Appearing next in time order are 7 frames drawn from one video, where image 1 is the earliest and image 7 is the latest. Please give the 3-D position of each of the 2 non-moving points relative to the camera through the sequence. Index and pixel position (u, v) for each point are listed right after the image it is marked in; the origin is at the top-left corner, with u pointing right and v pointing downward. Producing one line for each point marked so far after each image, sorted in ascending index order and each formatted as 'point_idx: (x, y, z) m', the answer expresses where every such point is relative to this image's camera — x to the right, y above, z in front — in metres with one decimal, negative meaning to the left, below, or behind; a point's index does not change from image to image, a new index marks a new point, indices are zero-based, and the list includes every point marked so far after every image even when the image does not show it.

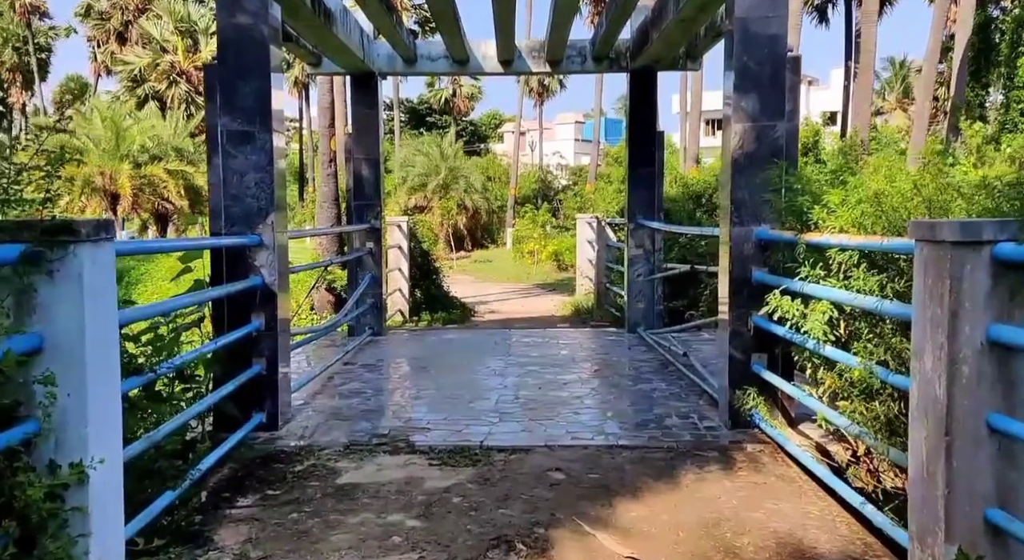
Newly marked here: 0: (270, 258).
0: (-1.0, +0.1, +3.6) m
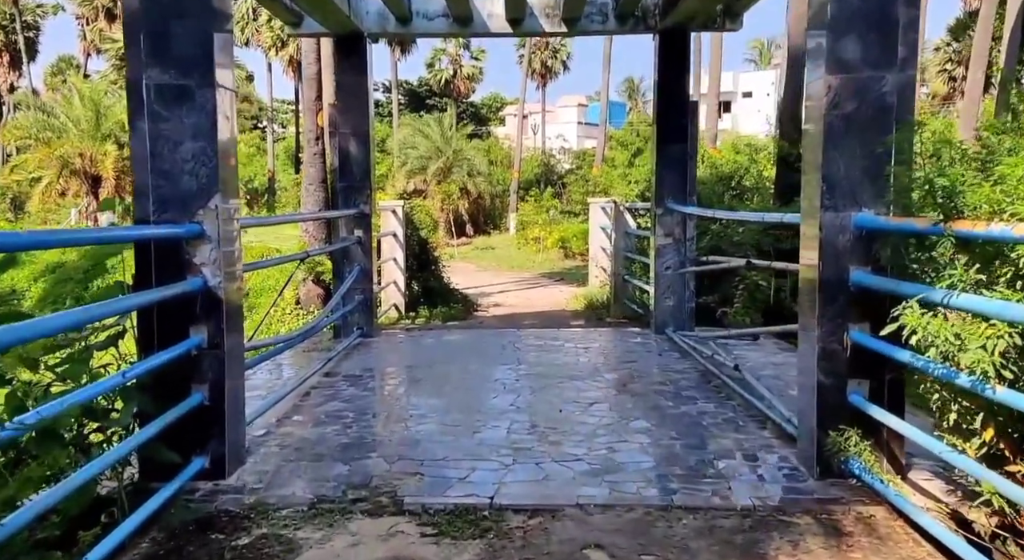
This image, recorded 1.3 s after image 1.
0: (-0.9, +0.1, +2.7) m
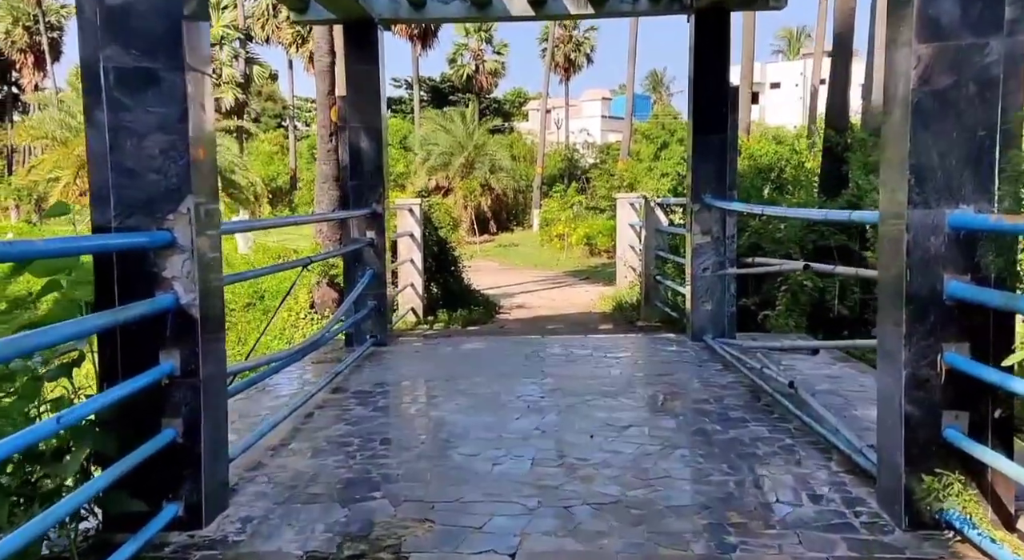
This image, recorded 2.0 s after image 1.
0: (-0.9, 0.0, +2.3) m
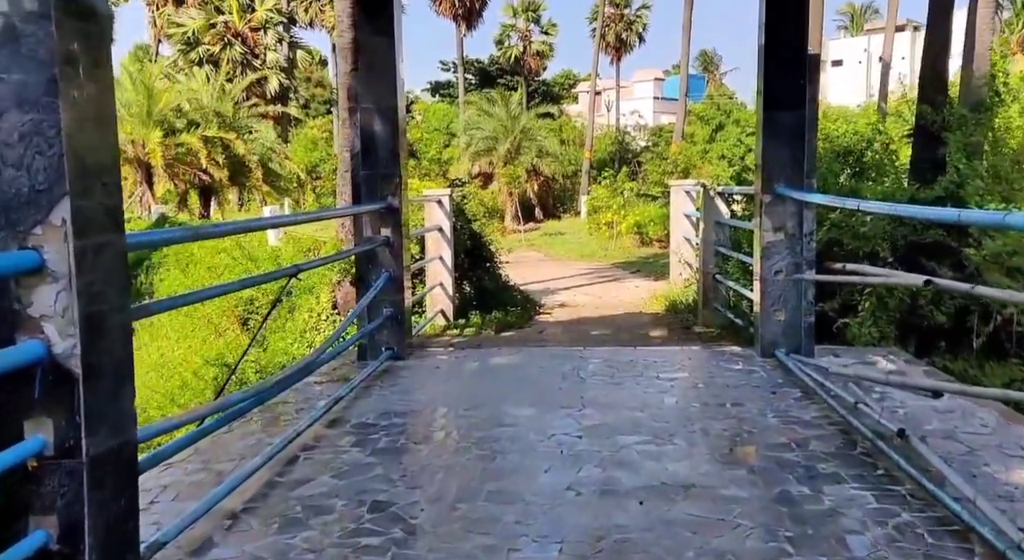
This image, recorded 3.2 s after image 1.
0: (-0.8, 0.0, +1.7) m
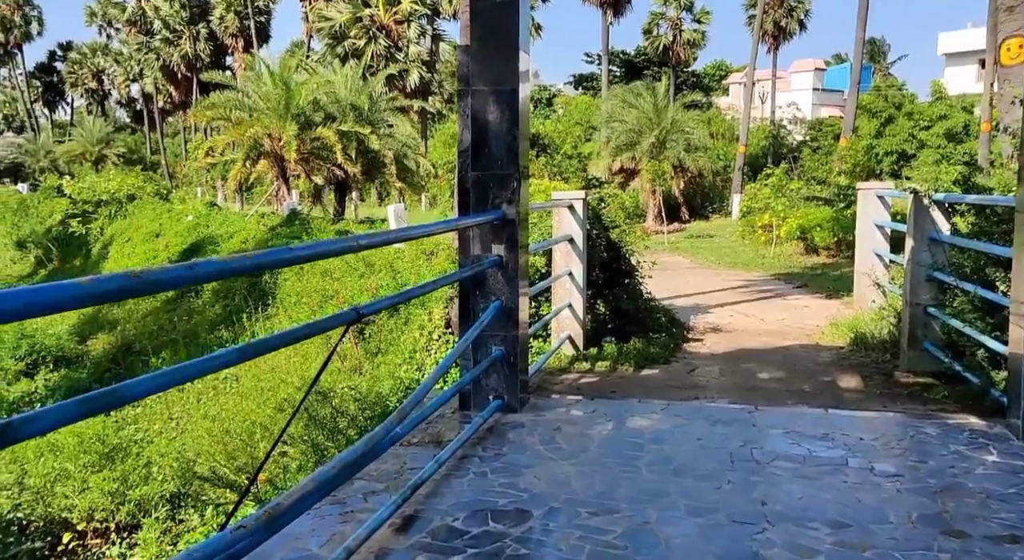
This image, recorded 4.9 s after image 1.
0: (-0.7, -0.2, +0.7) m
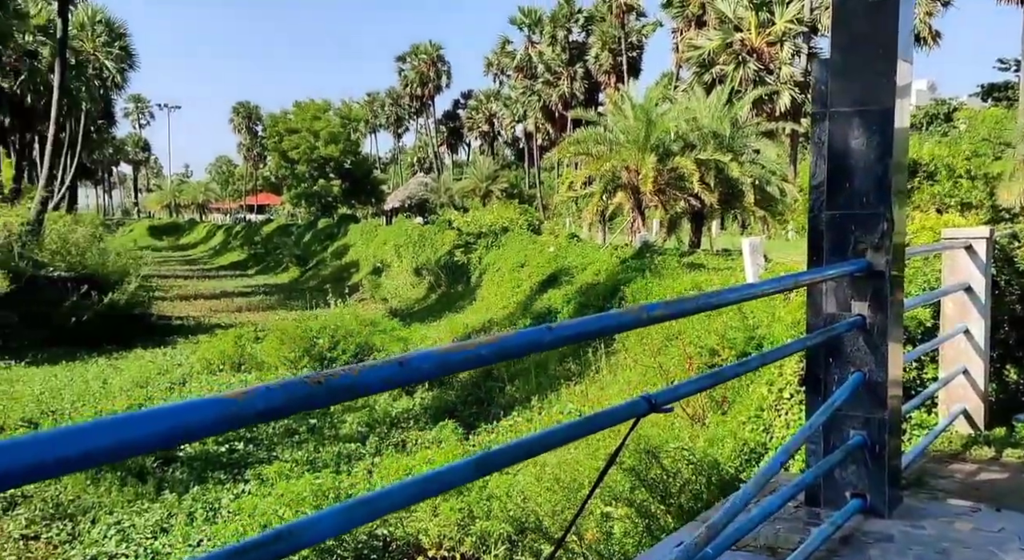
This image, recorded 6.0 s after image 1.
0: (-0.7, -0.3, +0.3) m
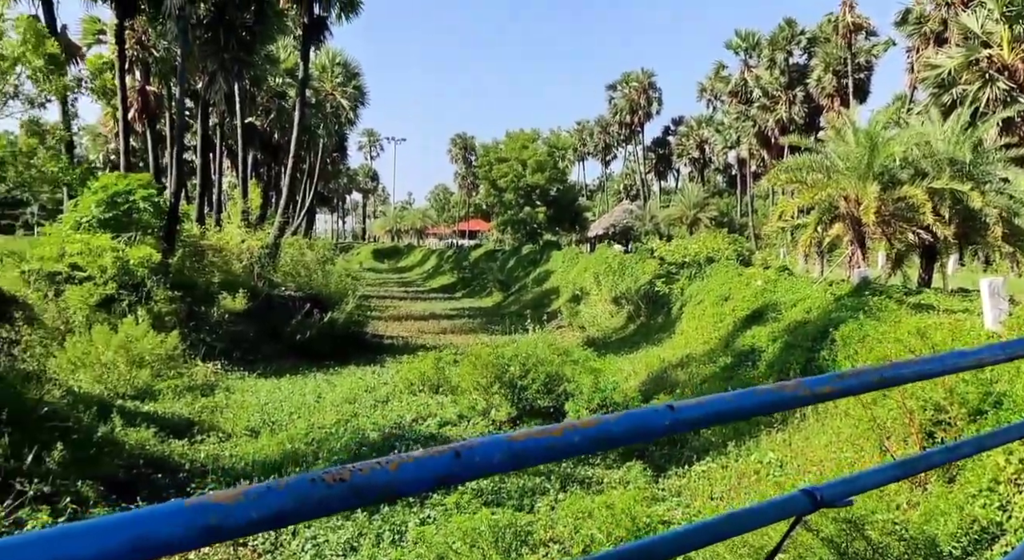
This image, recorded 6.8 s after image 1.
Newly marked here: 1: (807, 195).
0: (-0.8, -0.3, +0.2) m
1: (+4.7, +1.4, +14.0) m
